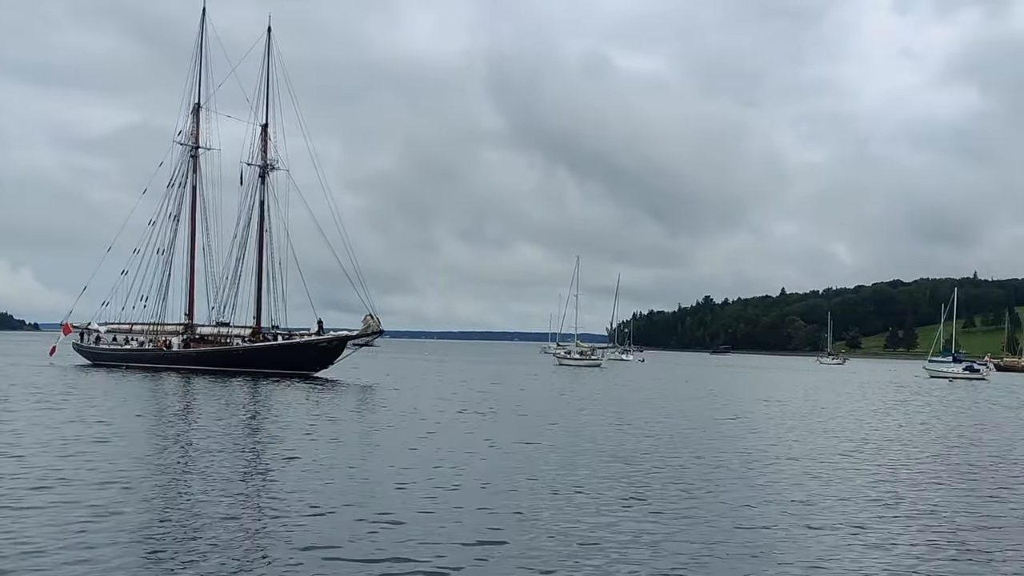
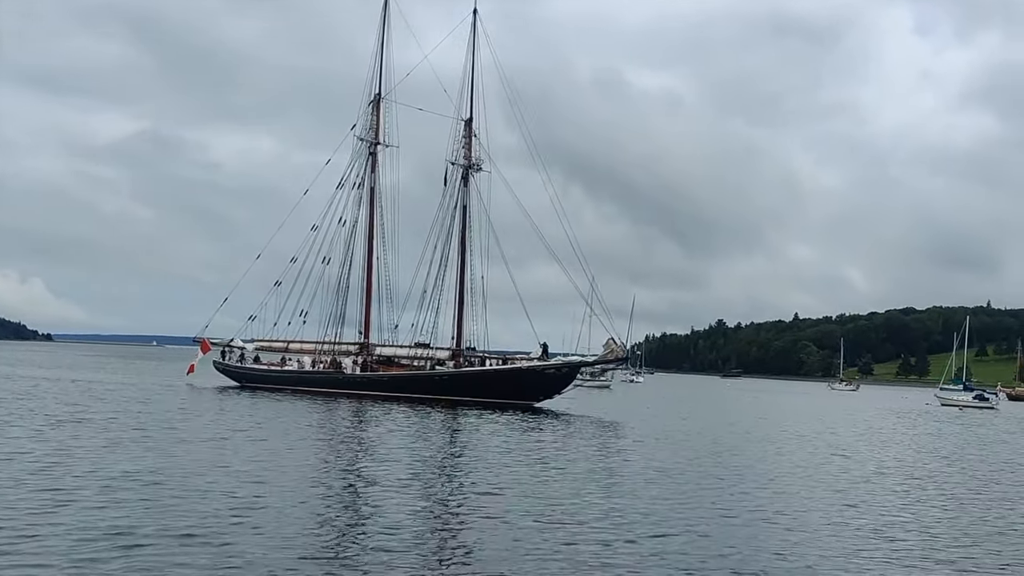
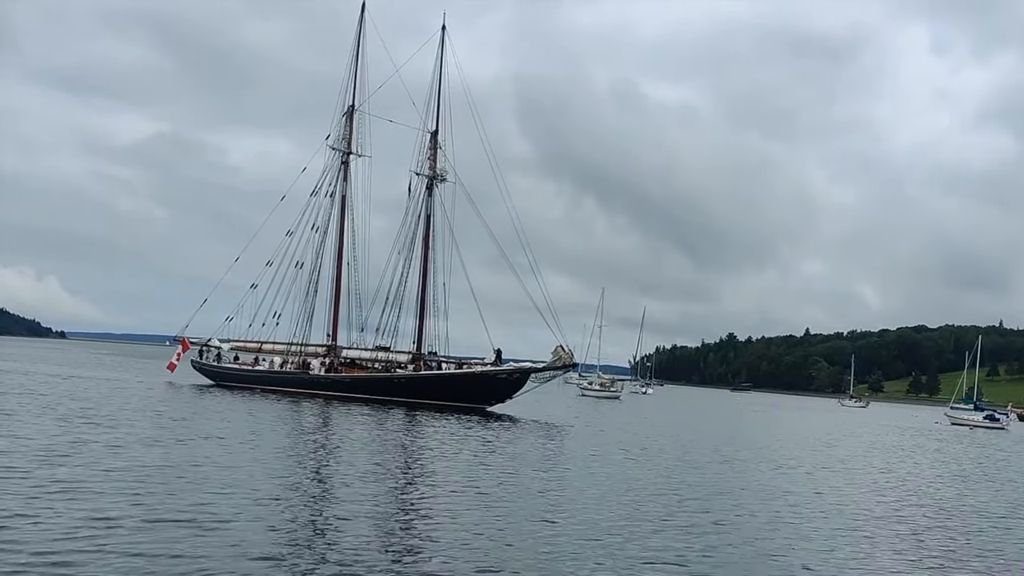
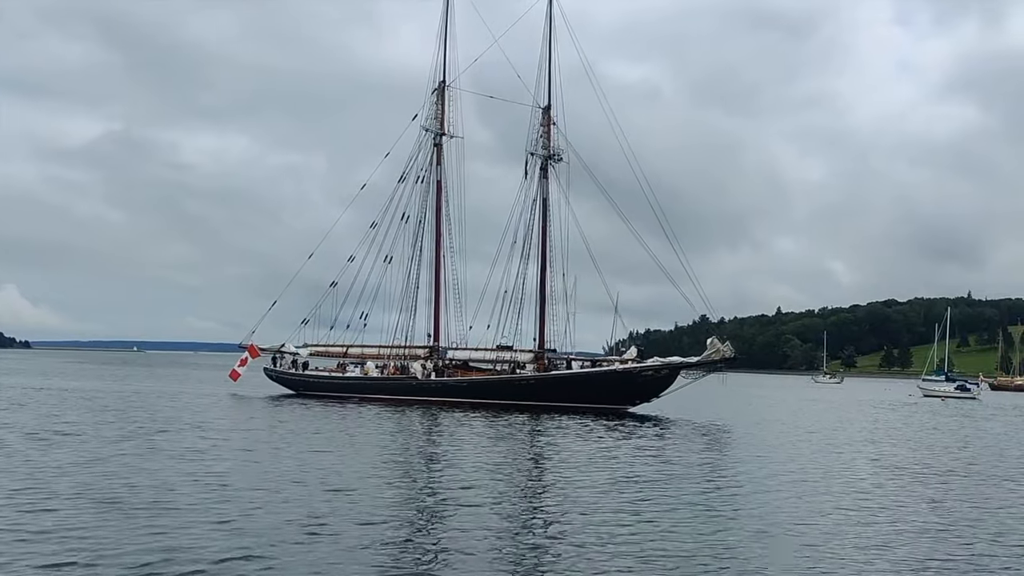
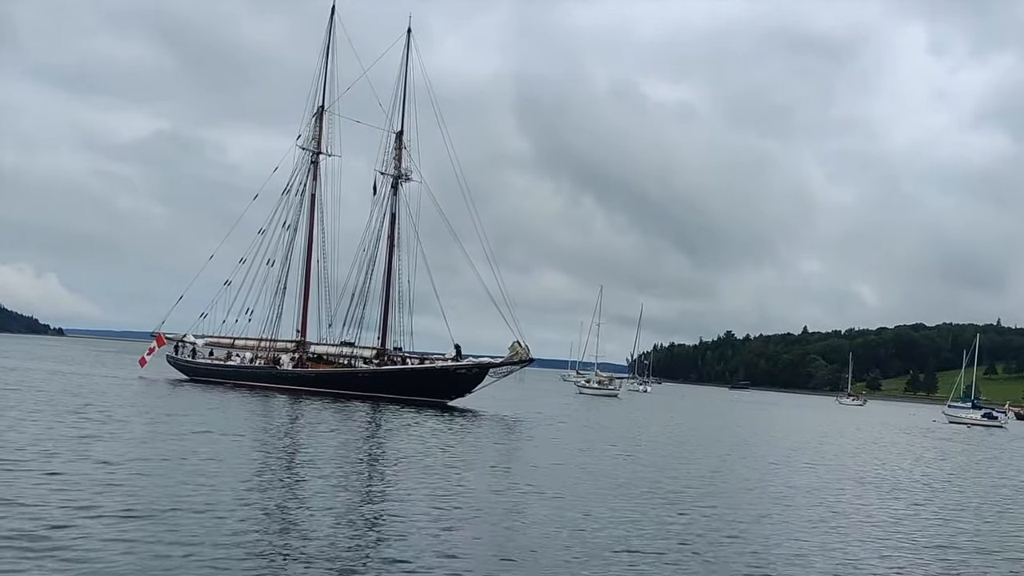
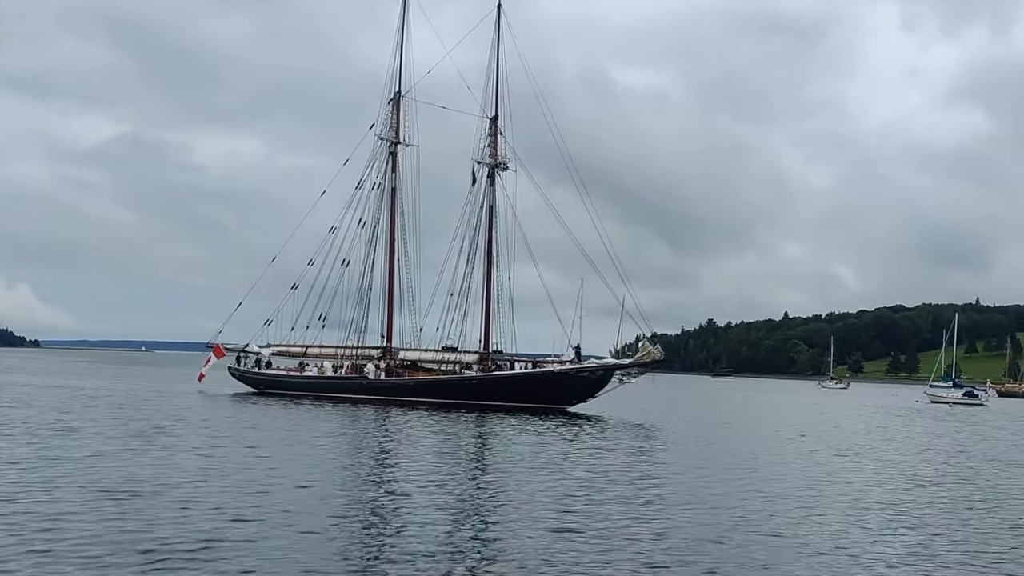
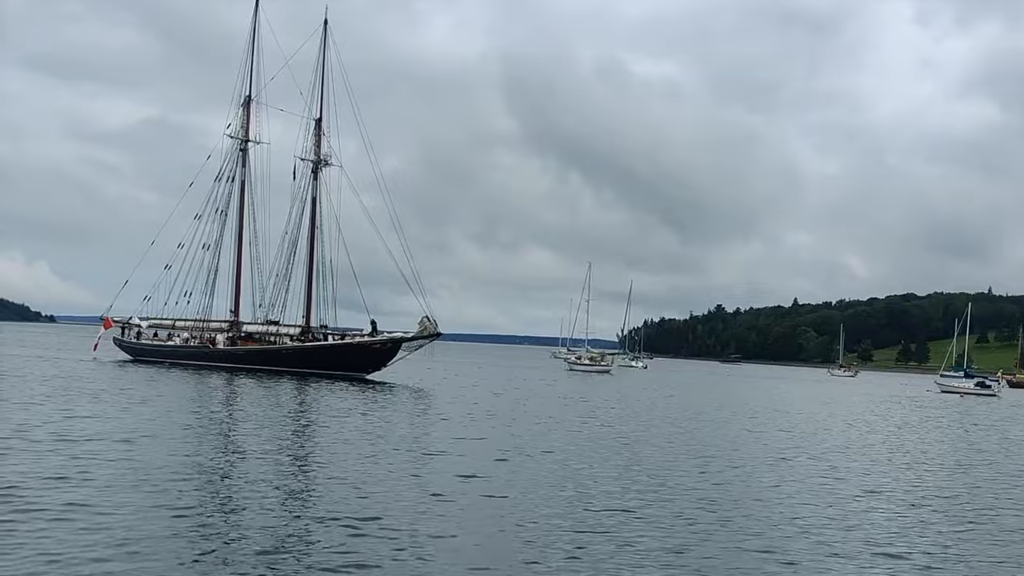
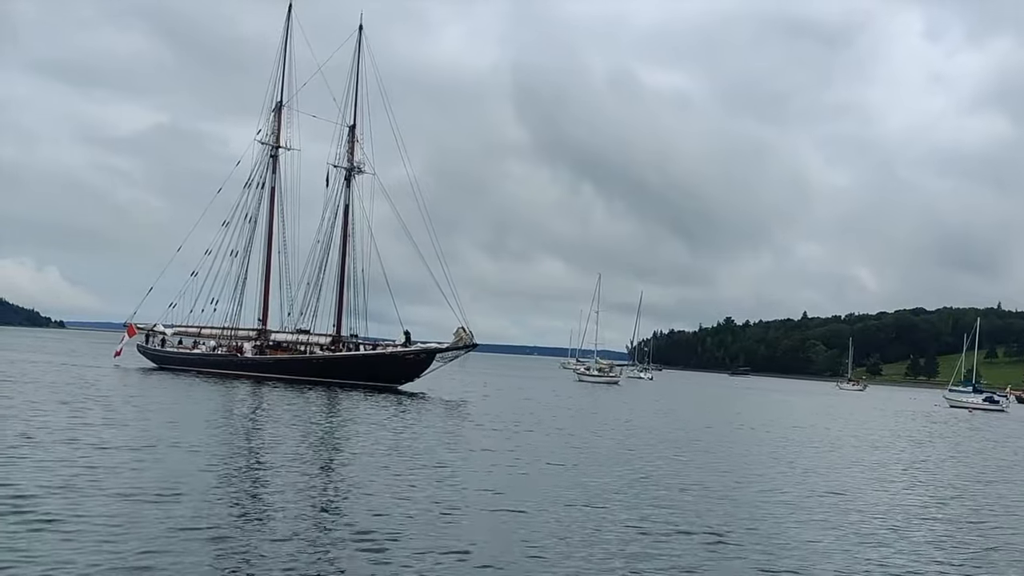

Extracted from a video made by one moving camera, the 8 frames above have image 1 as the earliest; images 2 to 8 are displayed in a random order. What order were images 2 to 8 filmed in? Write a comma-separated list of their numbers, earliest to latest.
7, 8, 5, 3, 2, 6, 4
